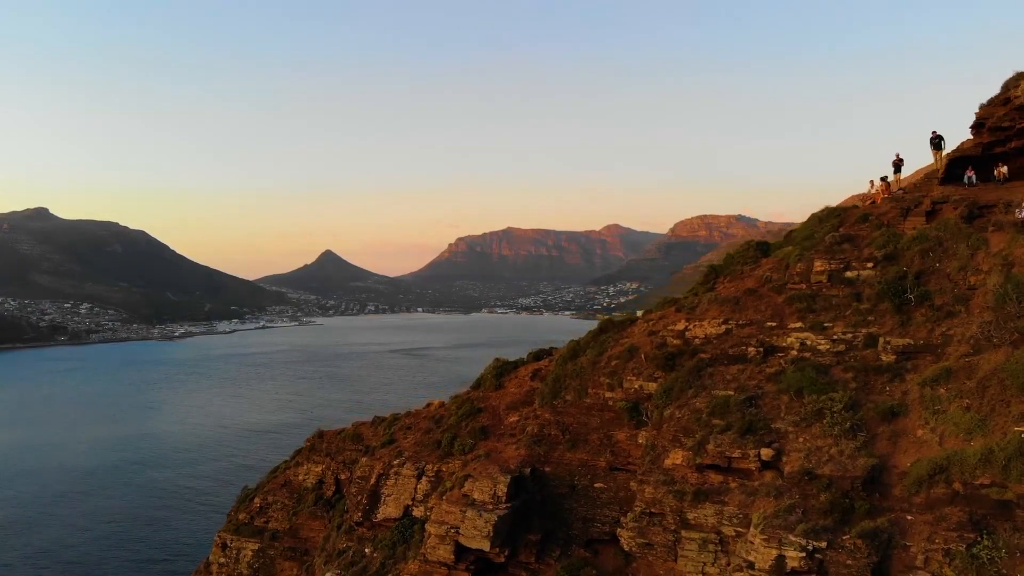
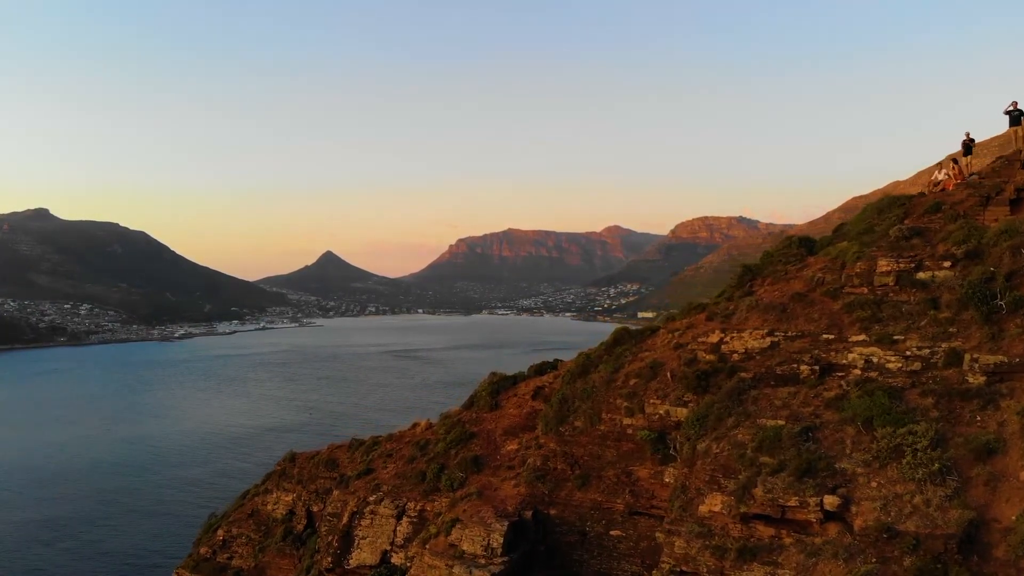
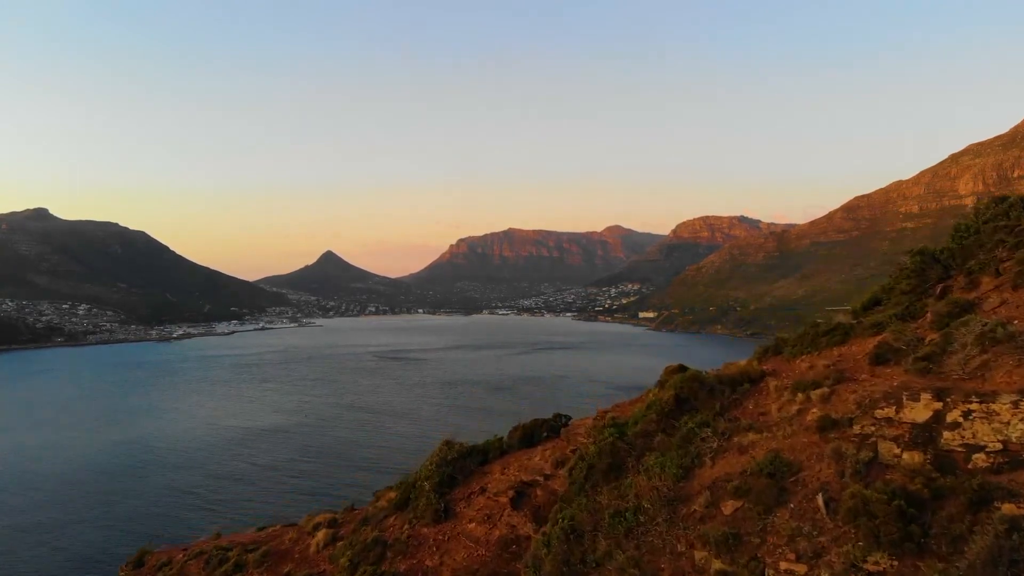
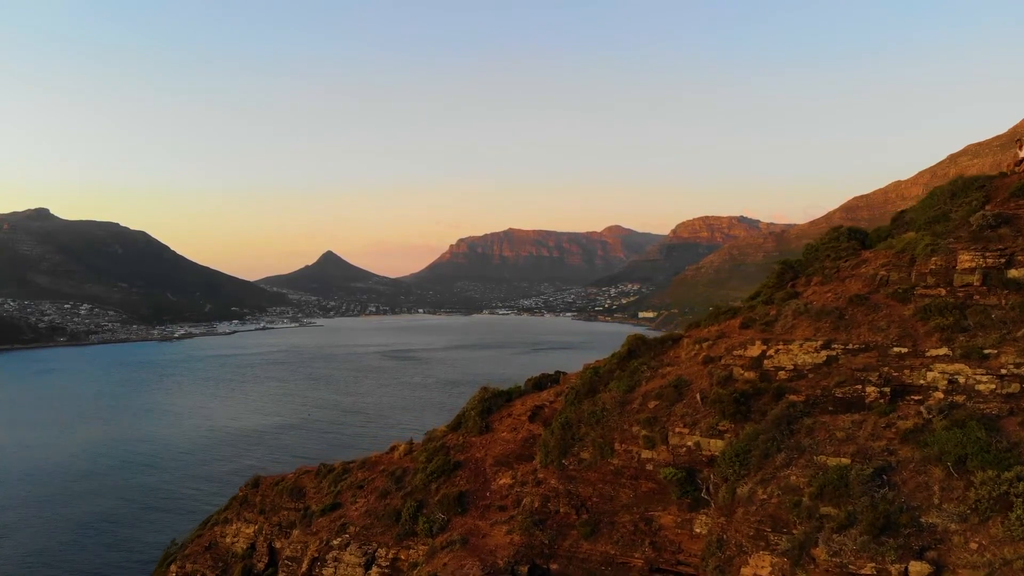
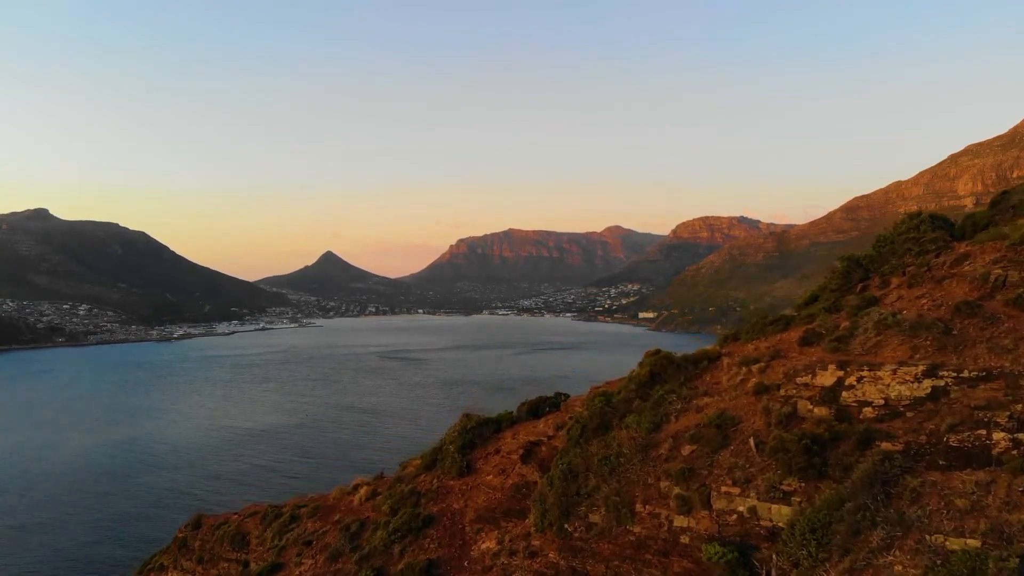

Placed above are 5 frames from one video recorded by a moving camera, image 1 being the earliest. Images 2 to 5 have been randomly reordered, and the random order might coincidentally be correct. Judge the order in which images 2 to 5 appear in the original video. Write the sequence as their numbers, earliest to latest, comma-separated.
2, 4, 5, 3
